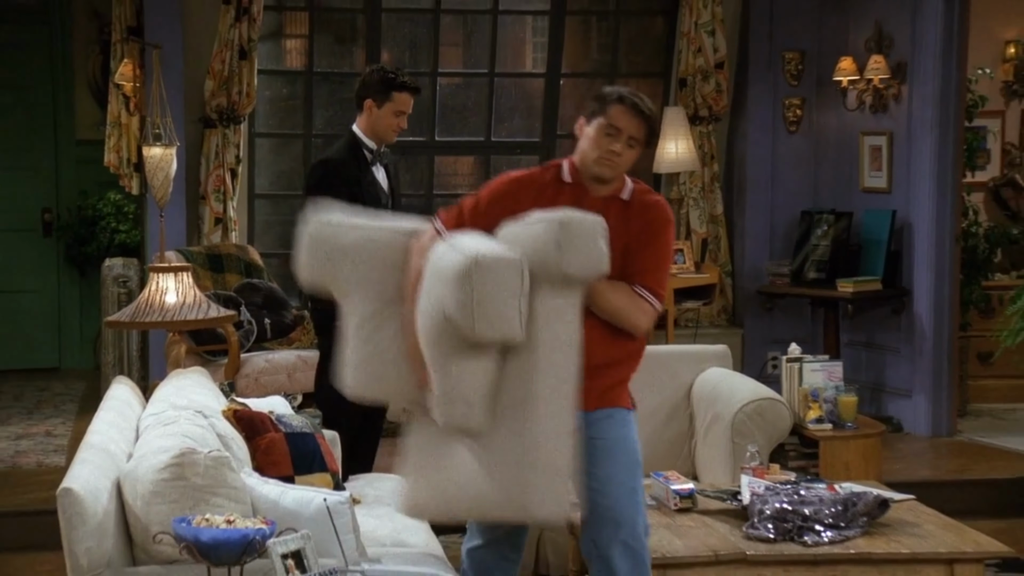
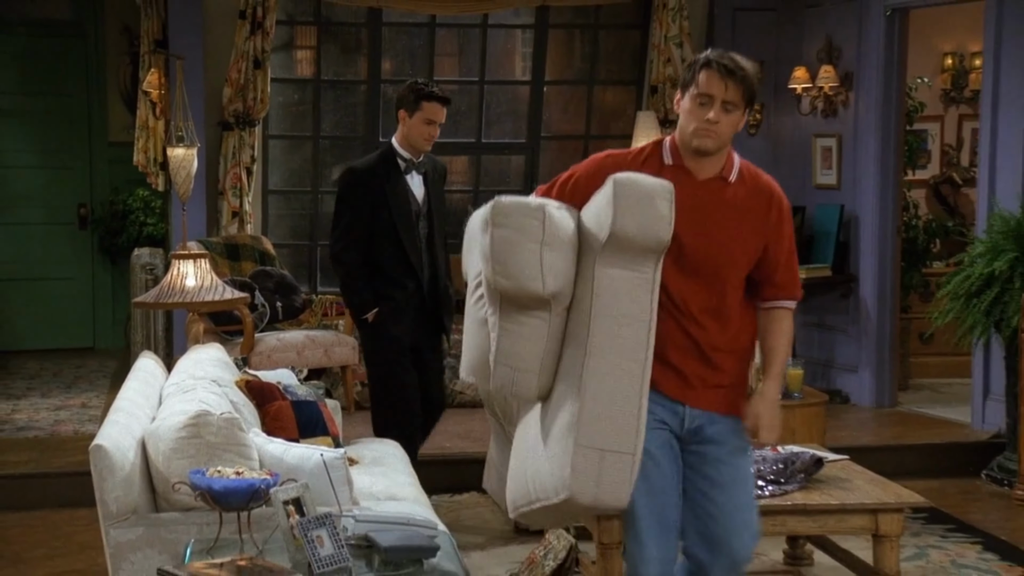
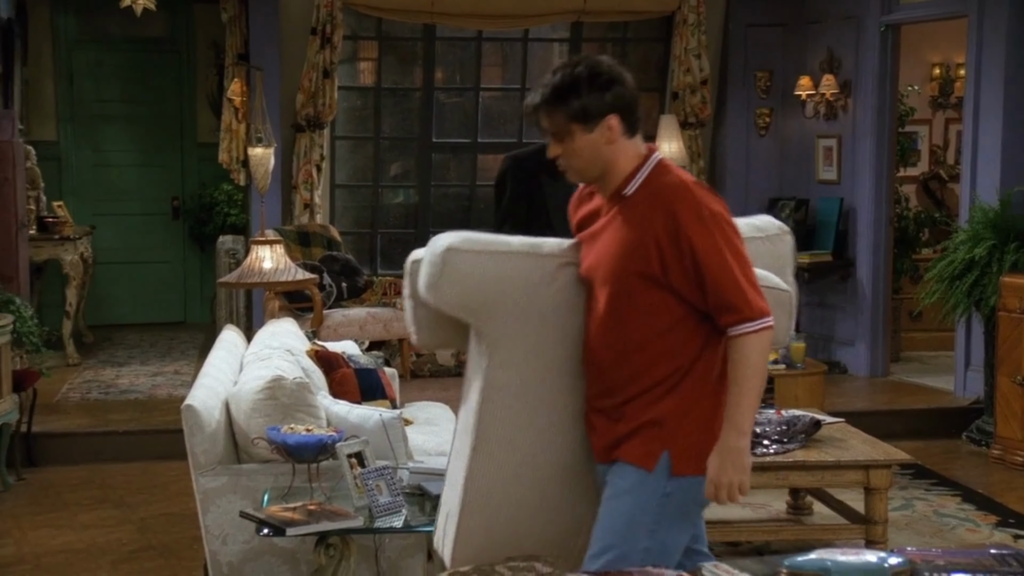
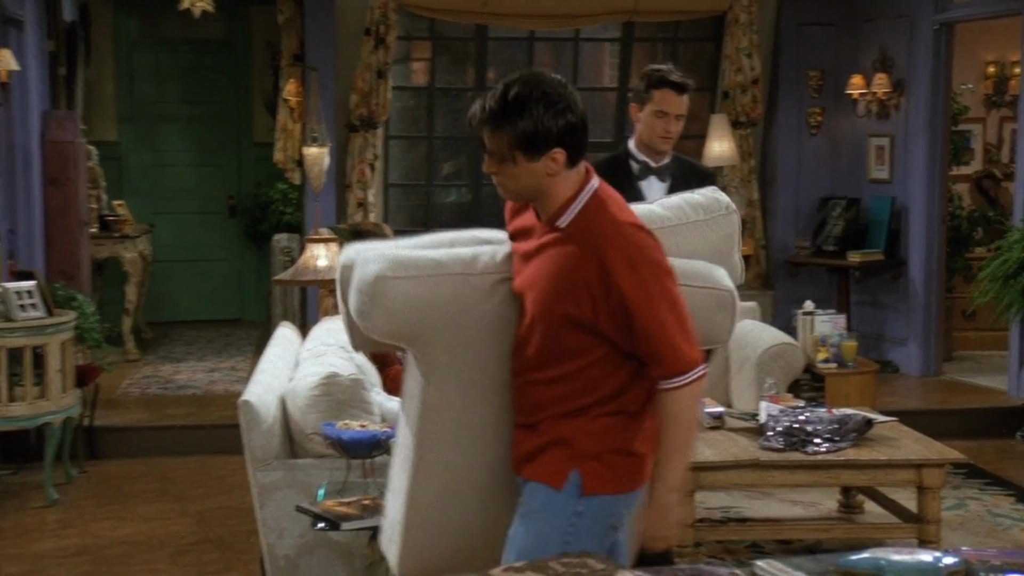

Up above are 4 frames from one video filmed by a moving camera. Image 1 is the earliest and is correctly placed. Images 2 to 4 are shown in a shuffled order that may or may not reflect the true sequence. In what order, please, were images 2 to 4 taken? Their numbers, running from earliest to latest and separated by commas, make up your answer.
2, 3, 4
